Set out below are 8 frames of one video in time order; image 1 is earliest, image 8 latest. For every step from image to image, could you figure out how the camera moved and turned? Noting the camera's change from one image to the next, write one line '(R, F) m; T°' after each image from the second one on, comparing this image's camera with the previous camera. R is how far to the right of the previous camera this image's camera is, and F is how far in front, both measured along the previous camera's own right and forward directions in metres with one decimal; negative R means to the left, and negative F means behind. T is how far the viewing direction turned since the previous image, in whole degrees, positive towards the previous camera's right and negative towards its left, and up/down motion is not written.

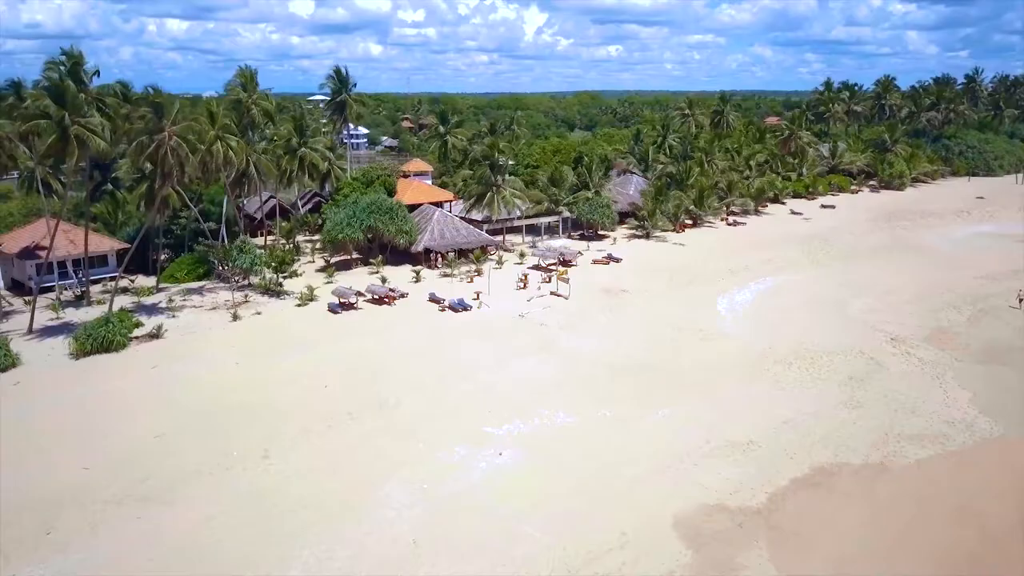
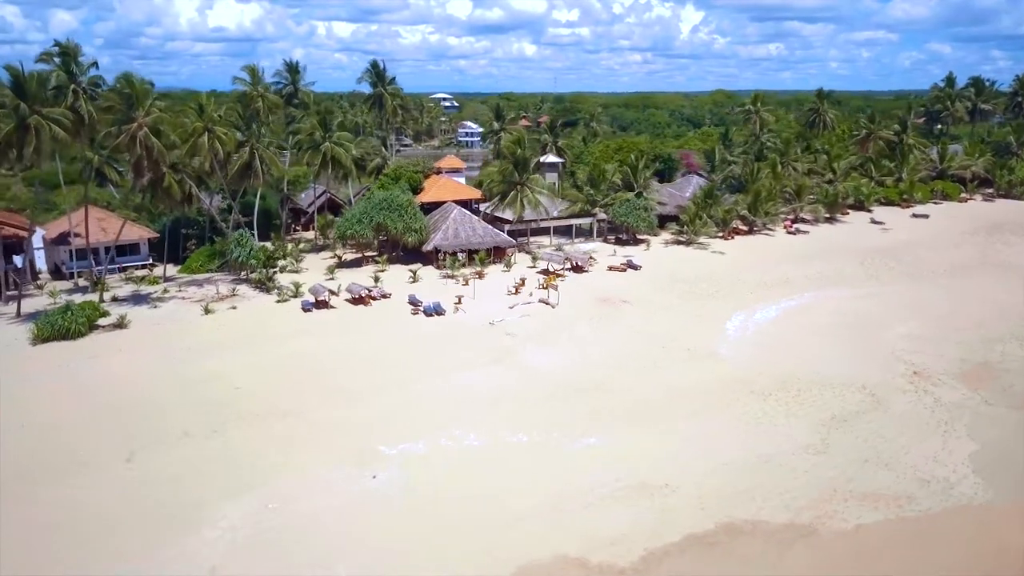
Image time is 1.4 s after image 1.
(+5.9, +2.7) m; -10°
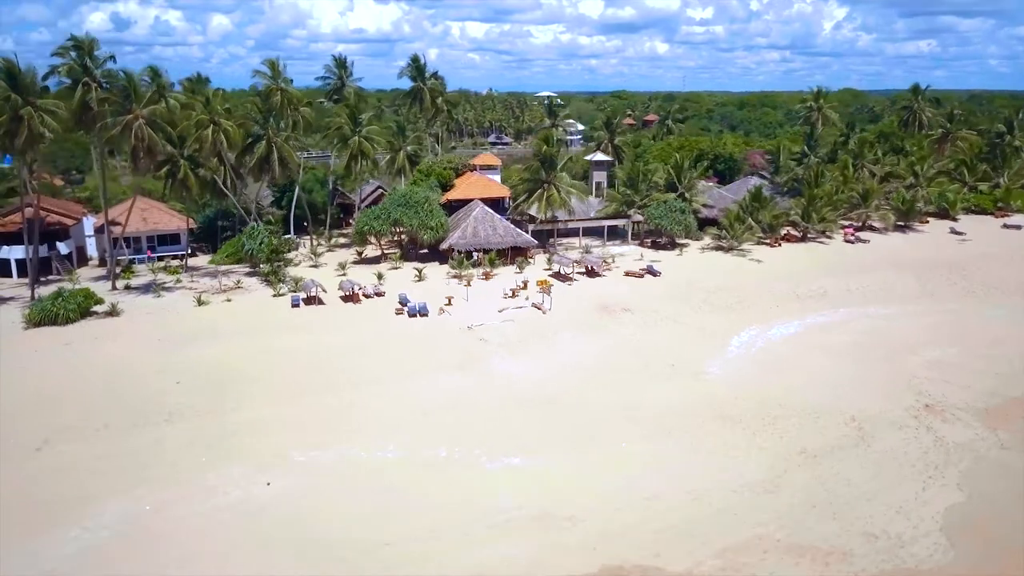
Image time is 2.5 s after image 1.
(+4.7, +1.8) m; -8°
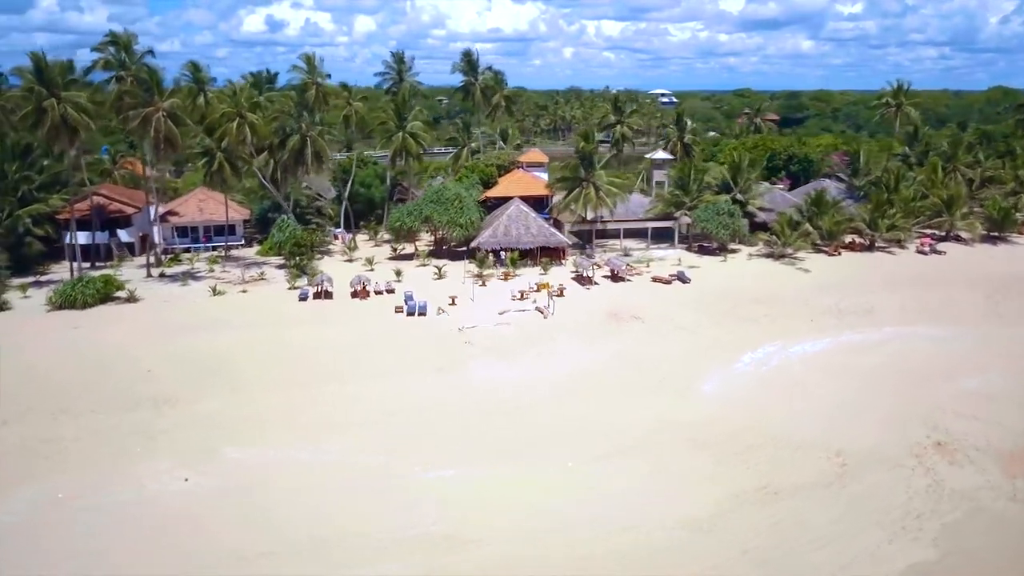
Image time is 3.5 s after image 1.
(+4.2, +1.6) m; -9°
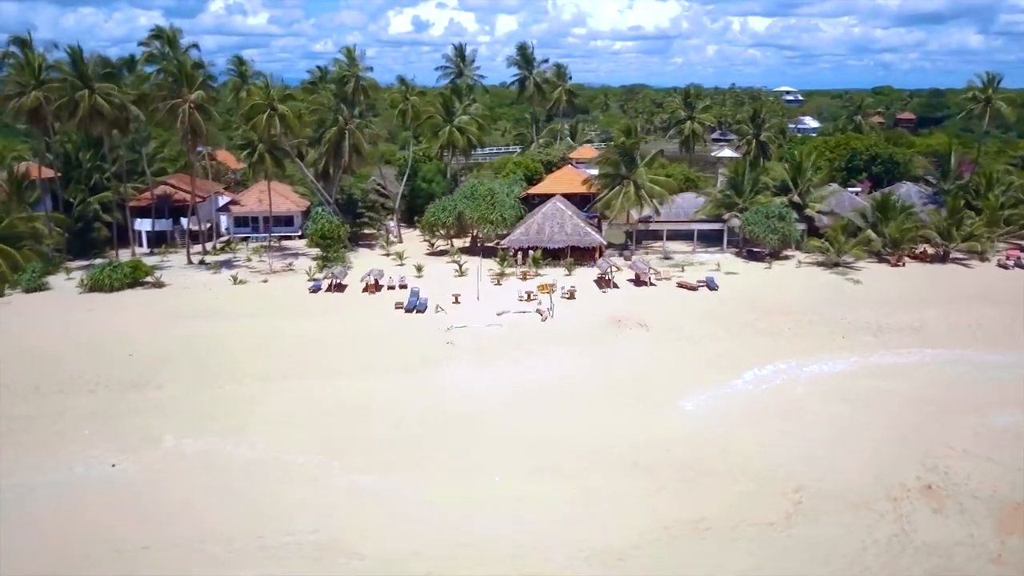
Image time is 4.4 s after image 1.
(+4.2, +1.5) m; -9°
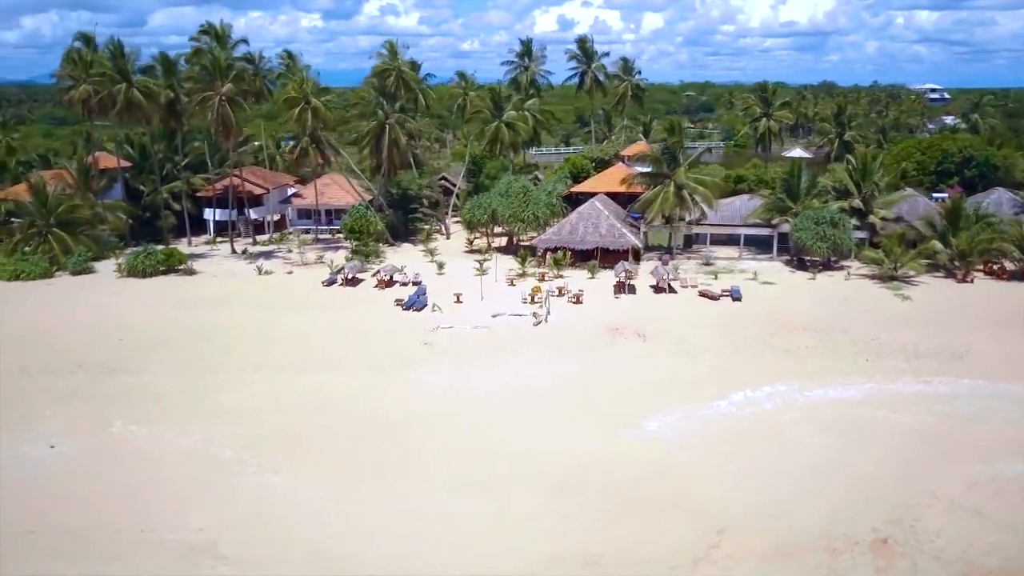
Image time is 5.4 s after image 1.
(+4.3, +1.5) m; -9°
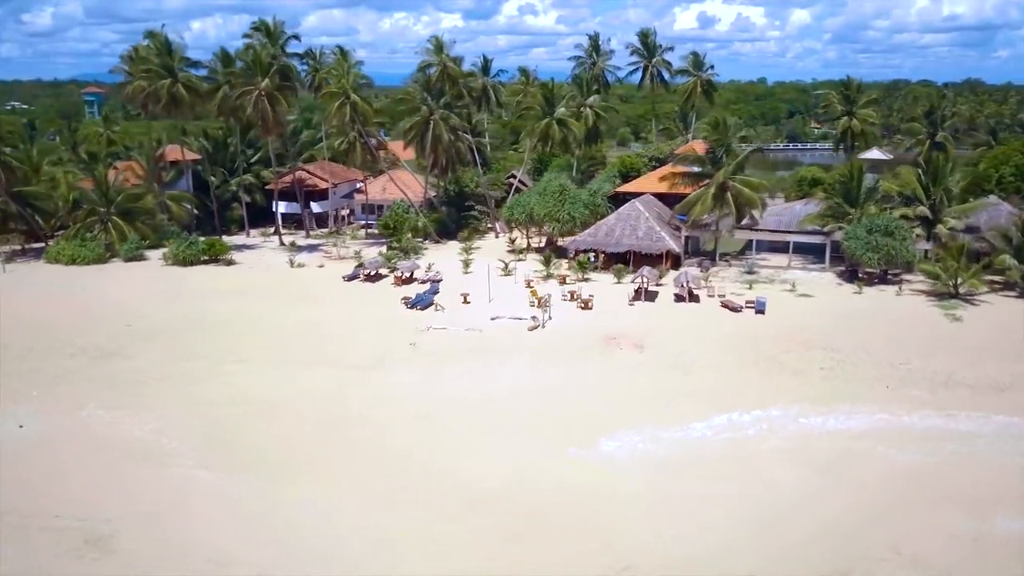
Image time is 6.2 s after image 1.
(+3.8, +1.3) m; -9°
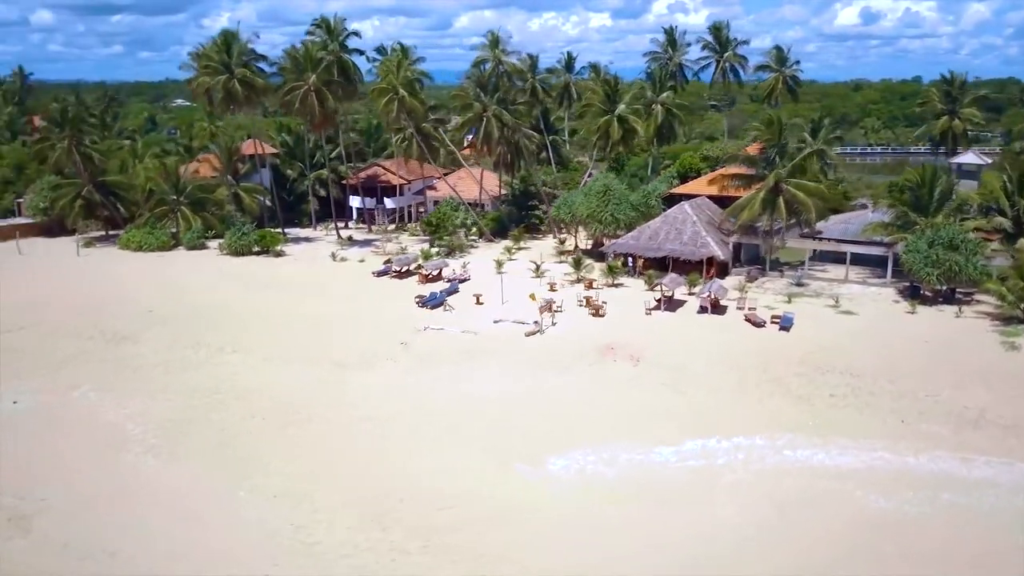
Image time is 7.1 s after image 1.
(+3.8, +1.3) m; -10°
